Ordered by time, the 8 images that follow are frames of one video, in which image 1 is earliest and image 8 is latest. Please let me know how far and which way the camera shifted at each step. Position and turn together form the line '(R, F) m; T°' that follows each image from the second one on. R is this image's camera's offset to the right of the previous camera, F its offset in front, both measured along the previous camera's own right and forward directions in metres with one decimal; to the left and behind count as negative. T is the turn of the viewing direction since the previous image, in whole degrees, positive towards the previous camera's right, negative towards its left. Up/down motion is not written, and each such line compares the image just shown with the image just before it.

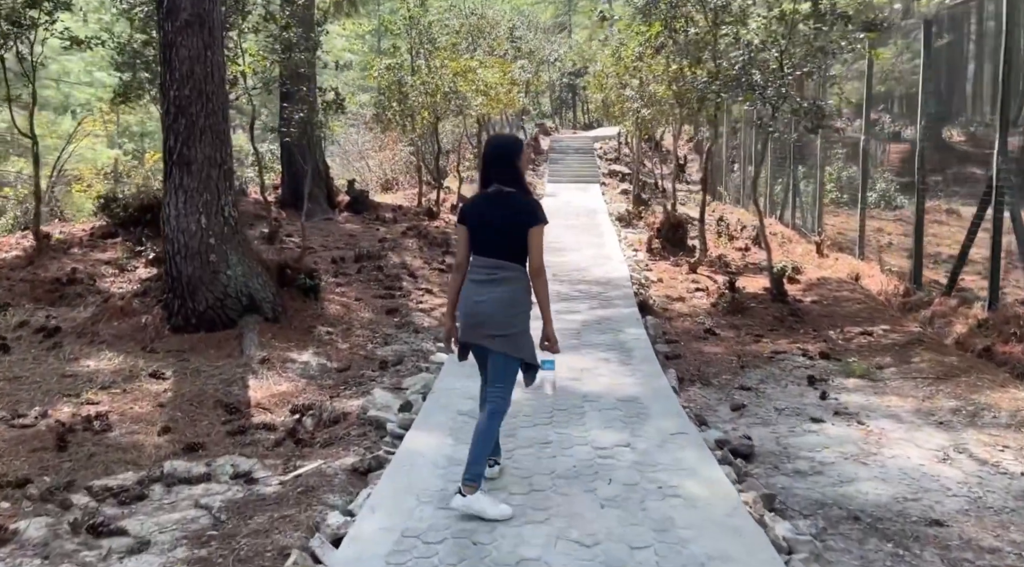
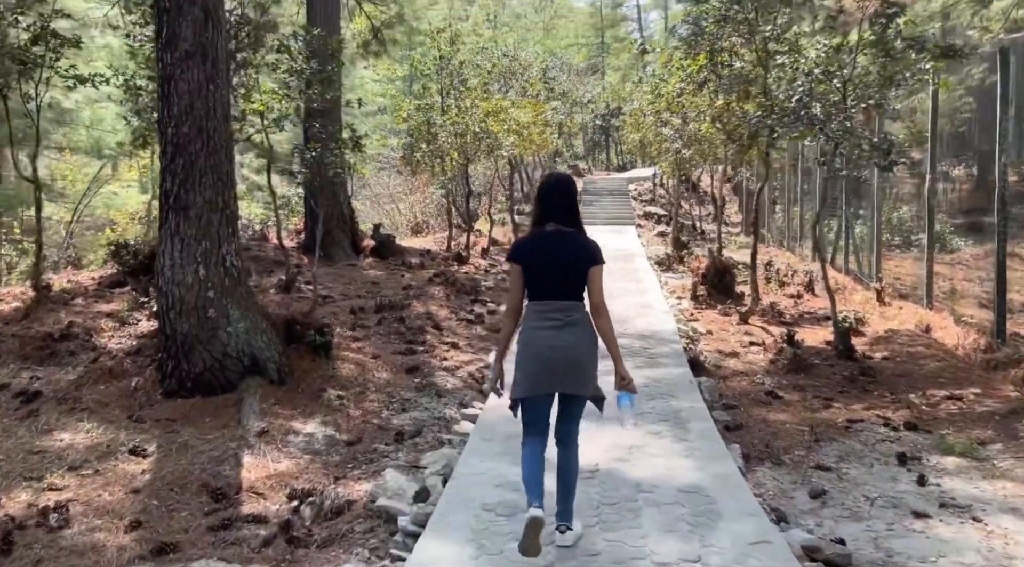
(0.0, +0.8) m; -2°
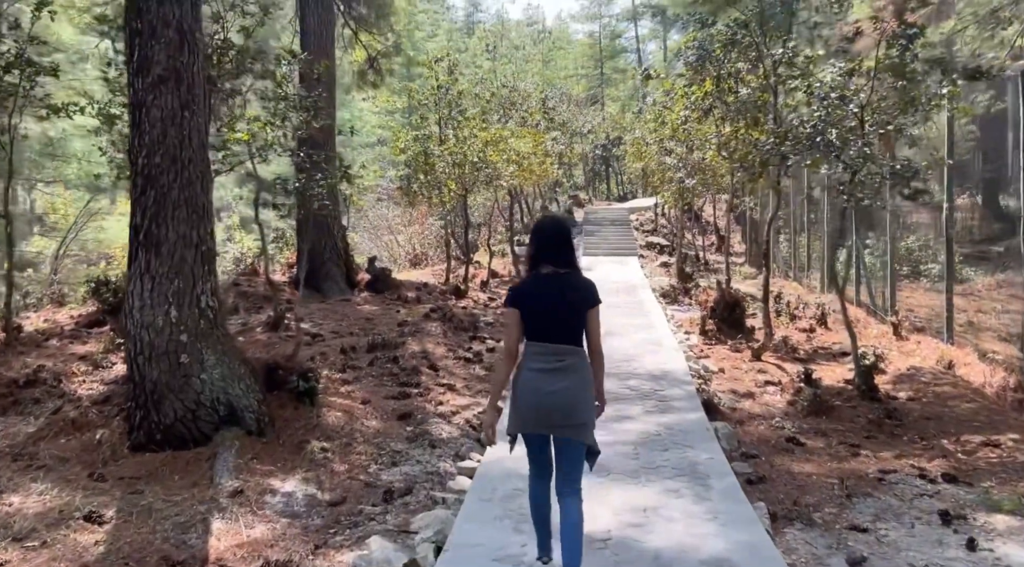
(0.0, +0.5) m; 0°
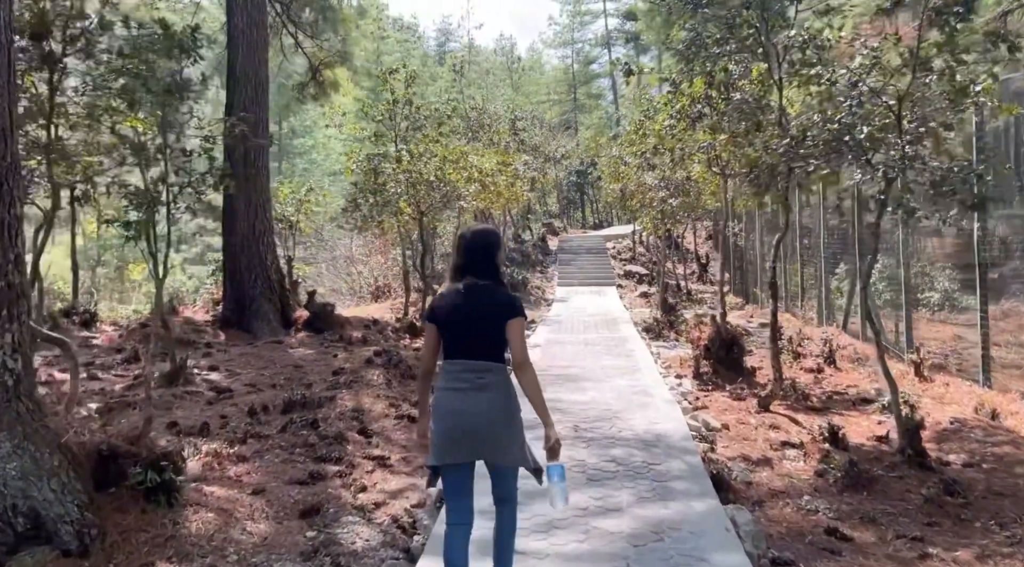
(+0.2, +1.7) m; +2°
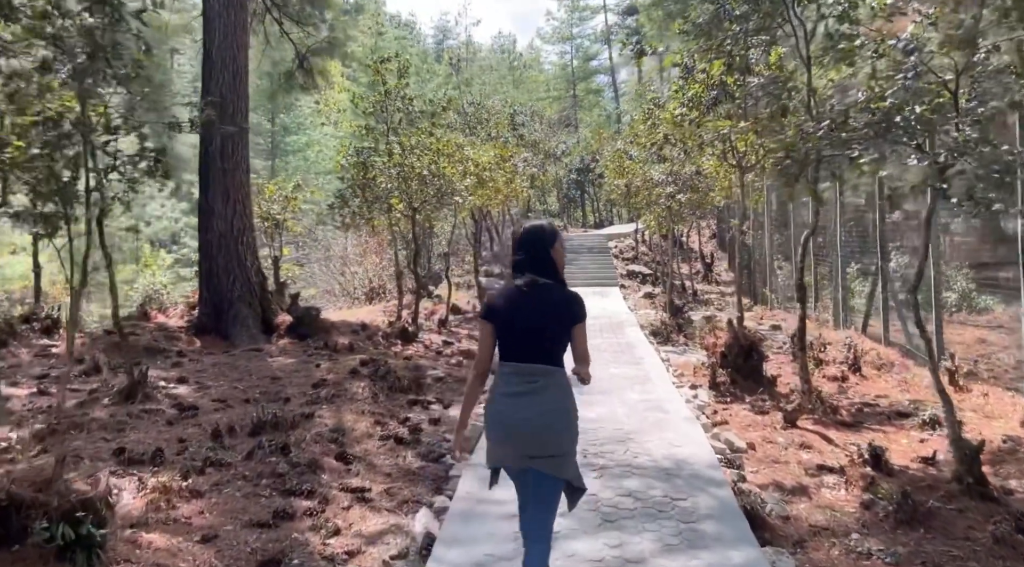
(0.0, +0.8) m; 0°
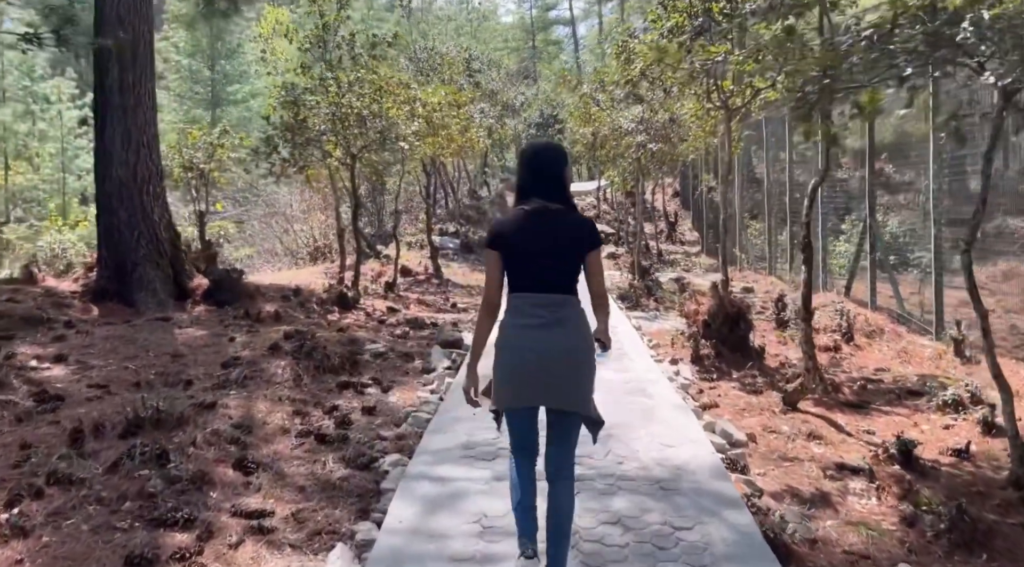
(0.0, +1.2) m; +3°
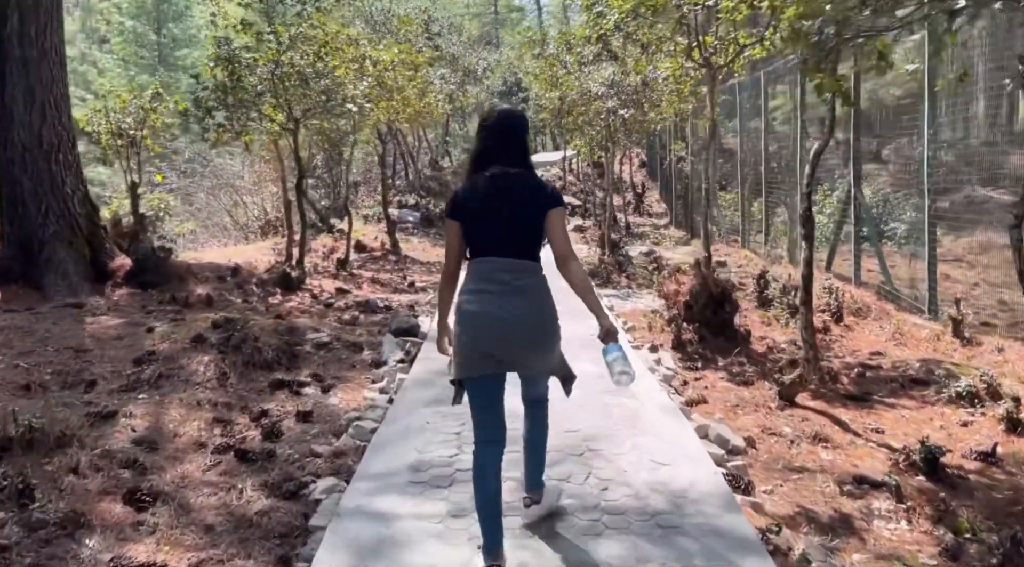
(0.0, +0.8) m; +2°
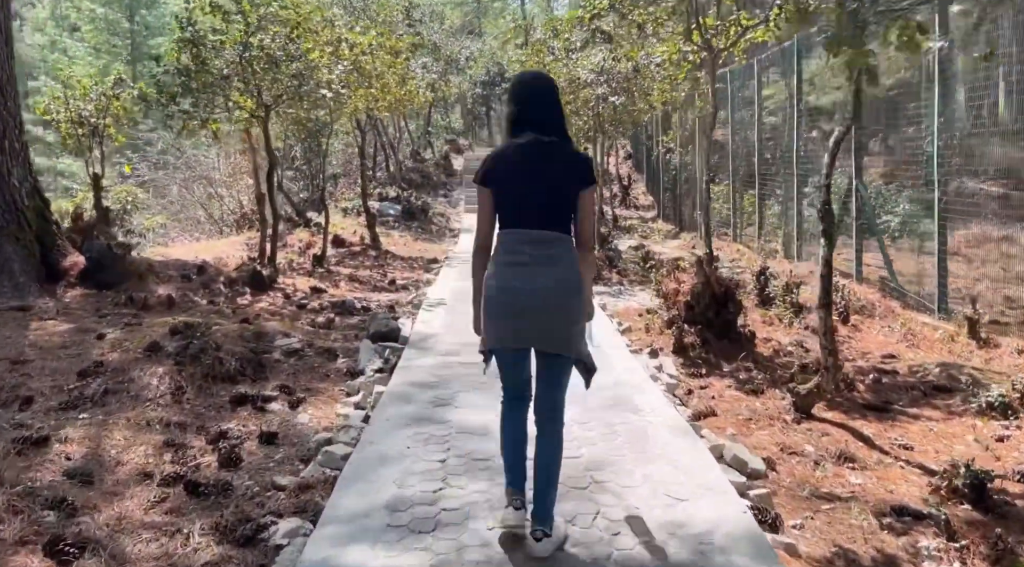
(0.0, +0.5) m; +1°
